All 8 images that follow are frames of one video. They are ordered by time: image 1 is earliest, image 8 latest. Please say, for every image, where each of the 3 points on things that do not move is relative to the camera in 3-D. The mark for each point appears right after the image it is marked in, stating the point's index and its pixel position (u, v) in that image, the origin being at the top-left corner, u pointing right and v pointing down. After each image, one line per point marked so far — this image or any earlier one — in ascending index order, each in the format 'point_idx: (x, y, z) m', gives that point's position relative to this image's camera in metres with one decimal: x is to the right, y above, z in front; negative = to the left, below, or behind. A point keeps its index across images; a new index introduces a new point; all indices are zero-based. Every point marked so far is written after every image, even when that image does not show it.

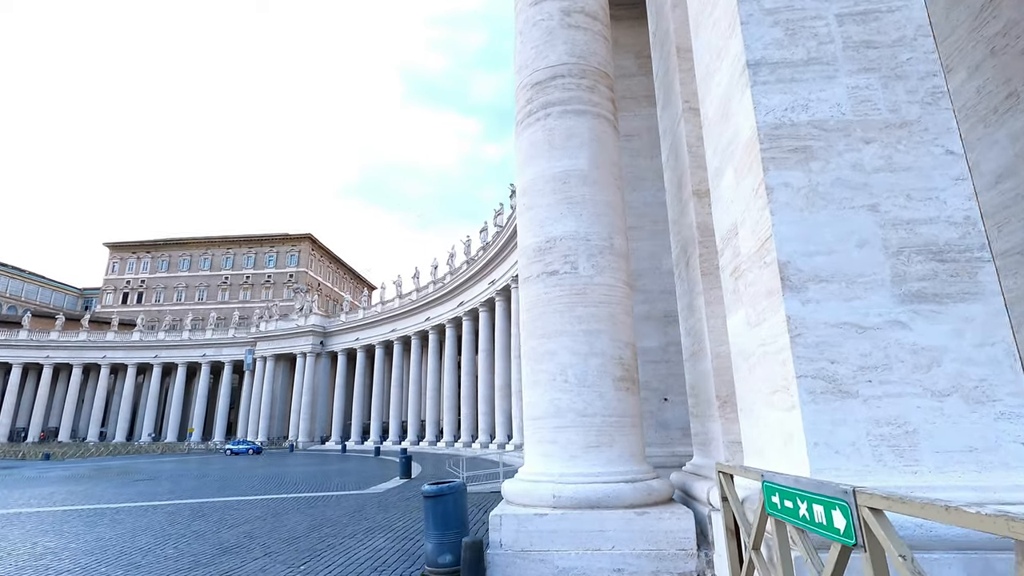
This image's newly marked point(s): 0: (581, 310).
0: (+1.3, -0.4, +10.3) m
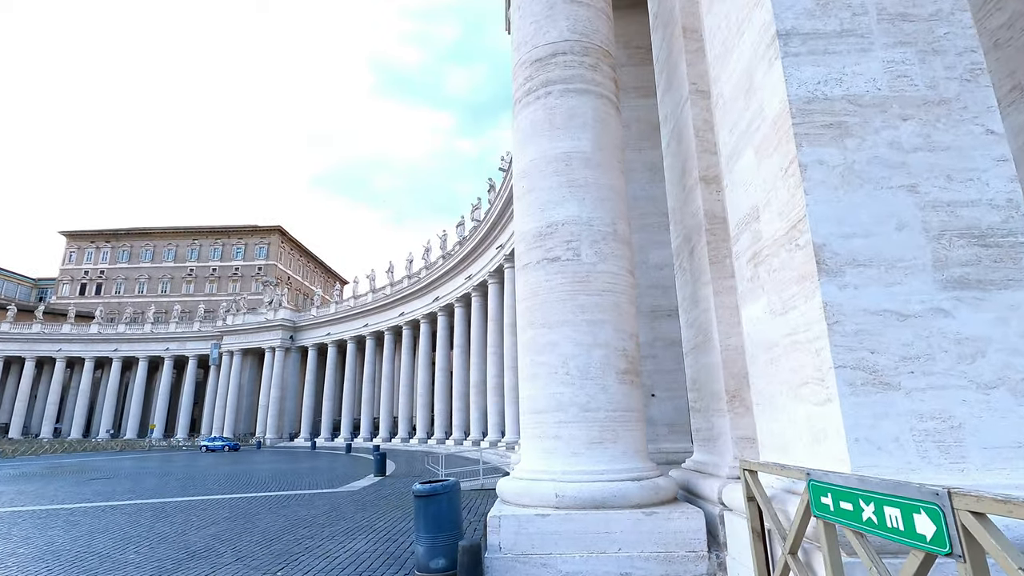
0: (+1.3, -0.2, +9.8) m
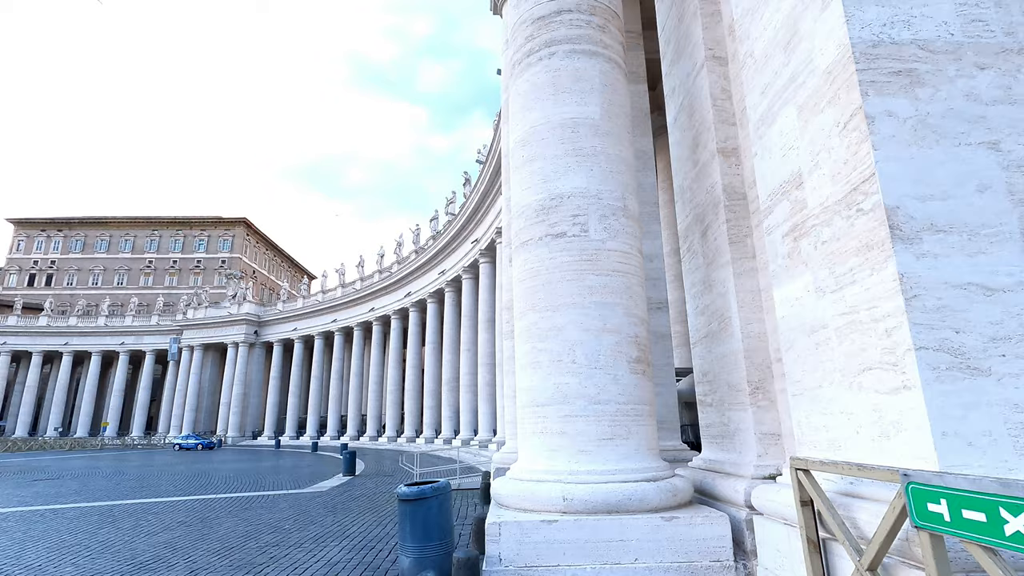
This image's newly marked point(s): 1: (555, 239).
0: (+1.3, +0.1, +8.8) m
1: (+0.7, +0.8, +9.1) m
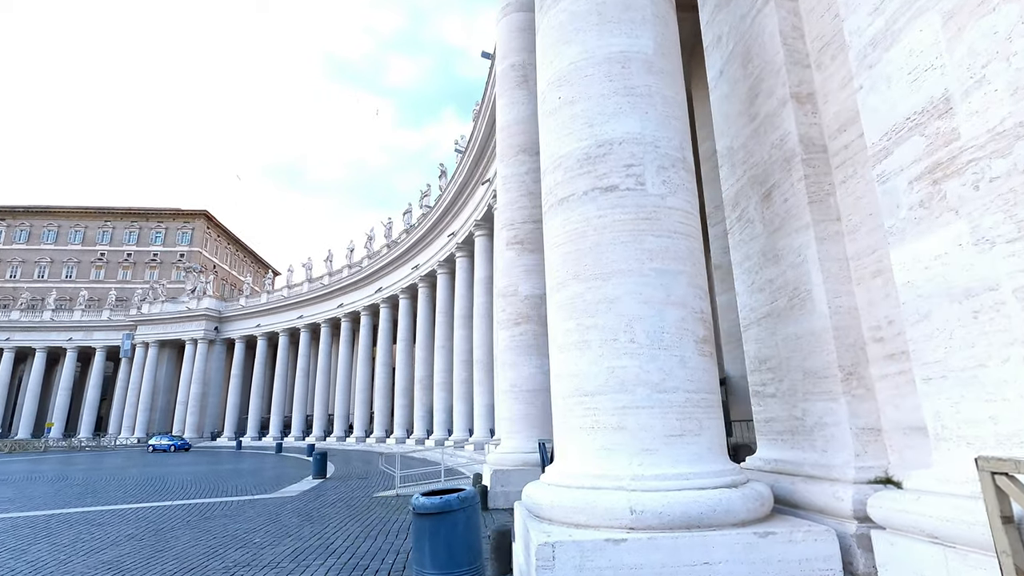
0: (+1.9, +0.6, +7.2) m
1: (+1.3, +1.3, +7.5) m
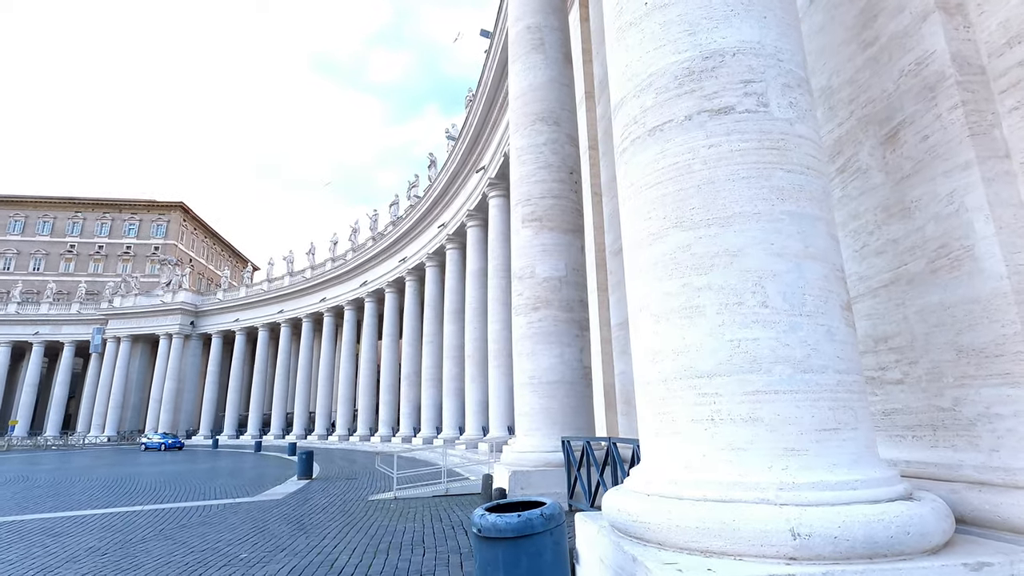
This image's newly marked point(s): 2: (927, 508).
0: (+2.8, +1.1, +5.5) m
1: (+2.2, +1.8, +5.8) m
2: (+3.5, -1.9, +4.6) m
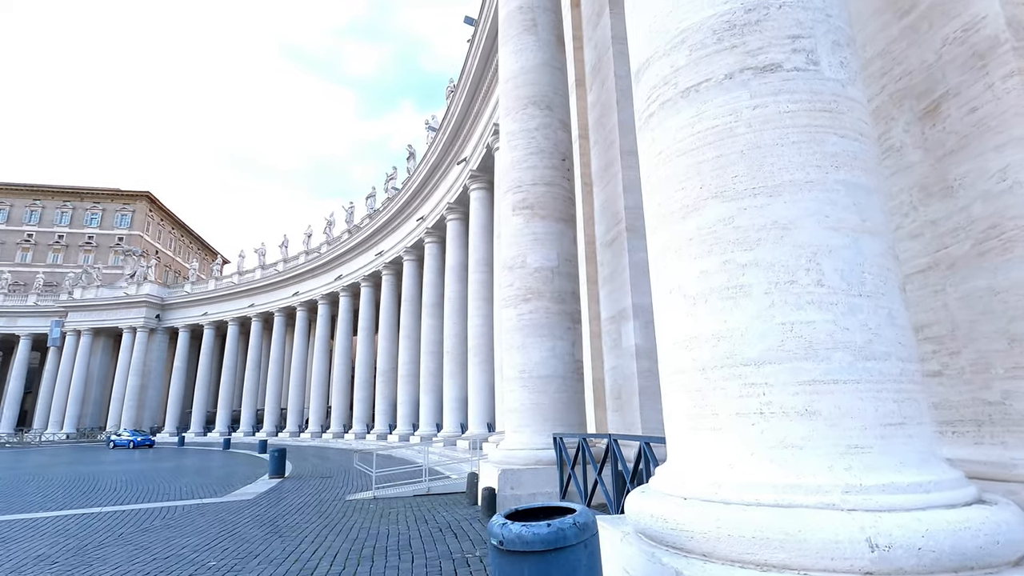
0: (+3.0, +1.3, +4.9) m
1: (+2.4, +2.1, +5.1) m
2: (+3.7, -1.7, +4.1) m
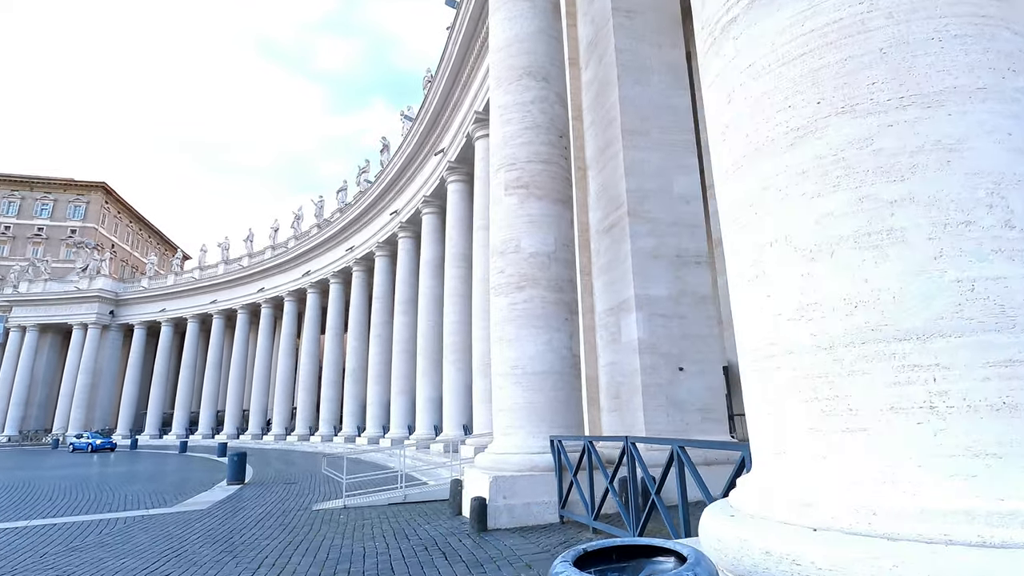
0: (+3.4, +1.7, +3.6) m
1: (+2.8, +2.4, +3.8) m
2: (+4.1, -1.4, +2.8) m
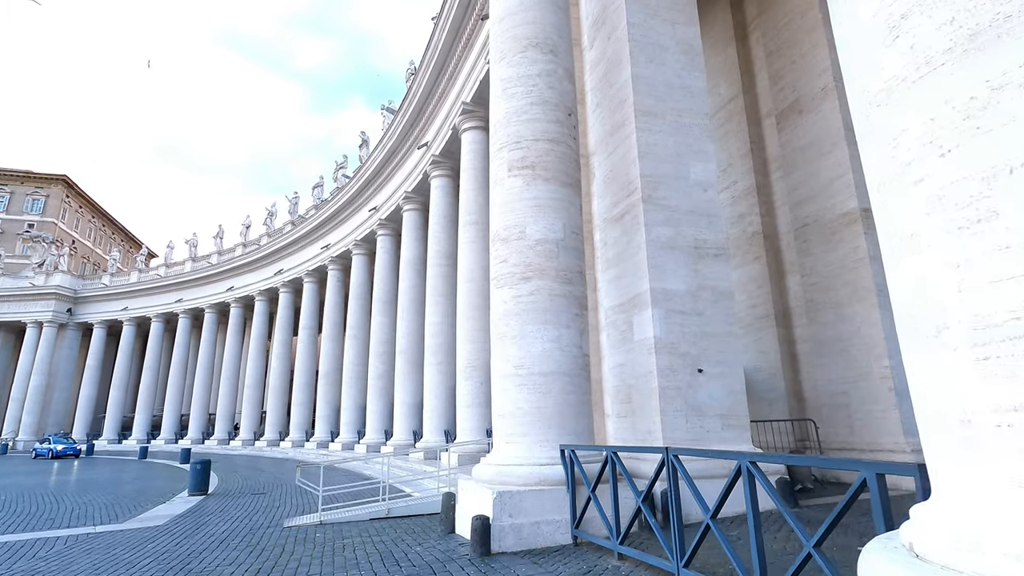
0: (+3.9, +1.9, +2.3) m
1: (+3.4, +2.7, +2.5) m
2: (+4.7, -1.1, +1.5) m
